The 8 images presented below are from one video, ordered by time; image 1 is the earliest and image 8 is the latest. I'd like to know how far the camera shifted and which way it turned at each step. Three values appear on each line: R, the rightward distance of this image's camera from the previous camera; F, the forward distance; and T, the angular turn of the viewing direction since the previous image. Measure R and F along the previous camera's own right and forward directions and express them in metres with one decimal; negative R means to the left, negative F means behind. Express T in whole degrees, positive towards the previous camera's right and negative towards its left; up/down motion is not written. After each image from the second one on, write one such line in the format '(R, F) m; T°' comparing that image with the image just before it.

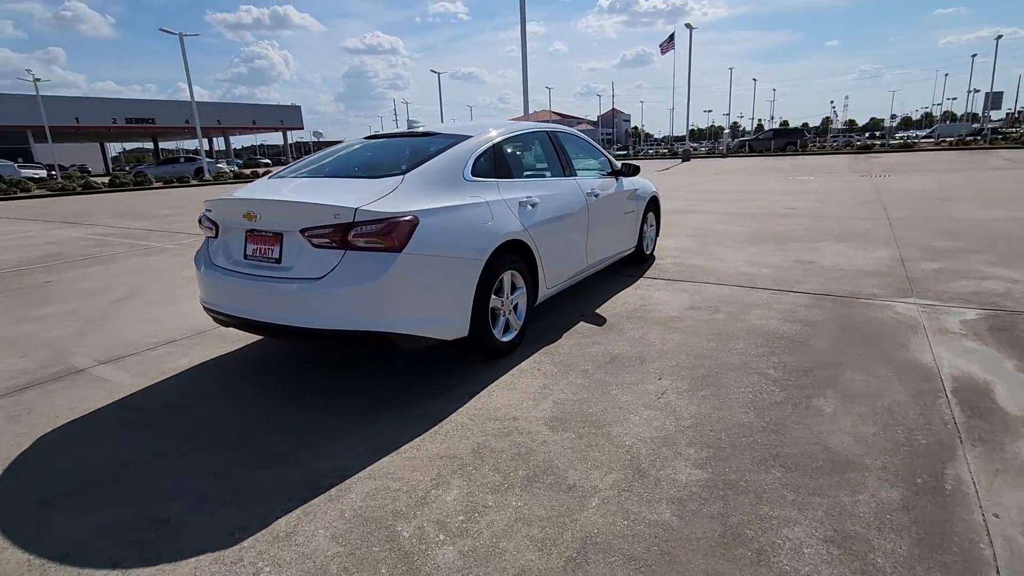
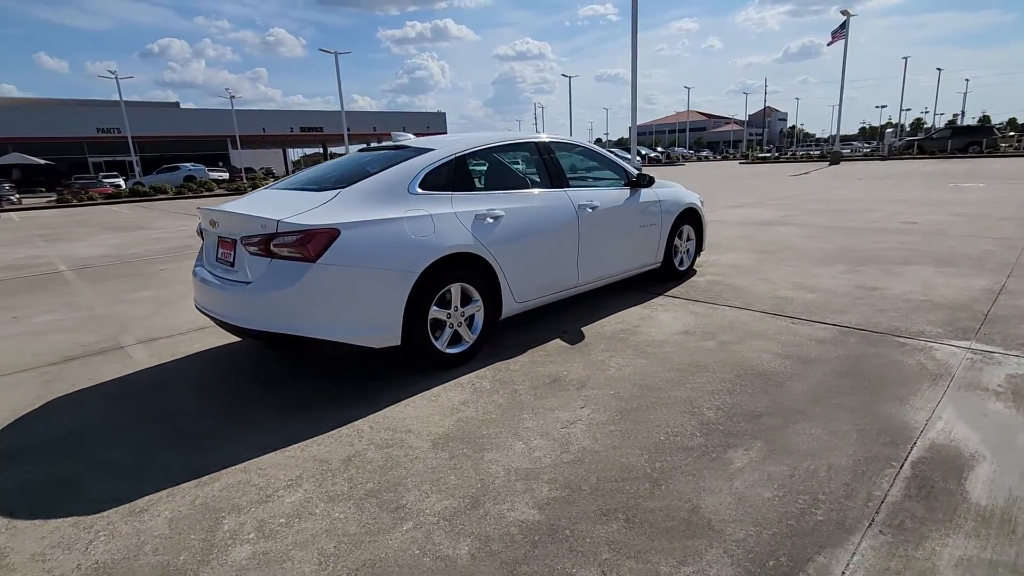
(+1.4, +0.2) m; -14°
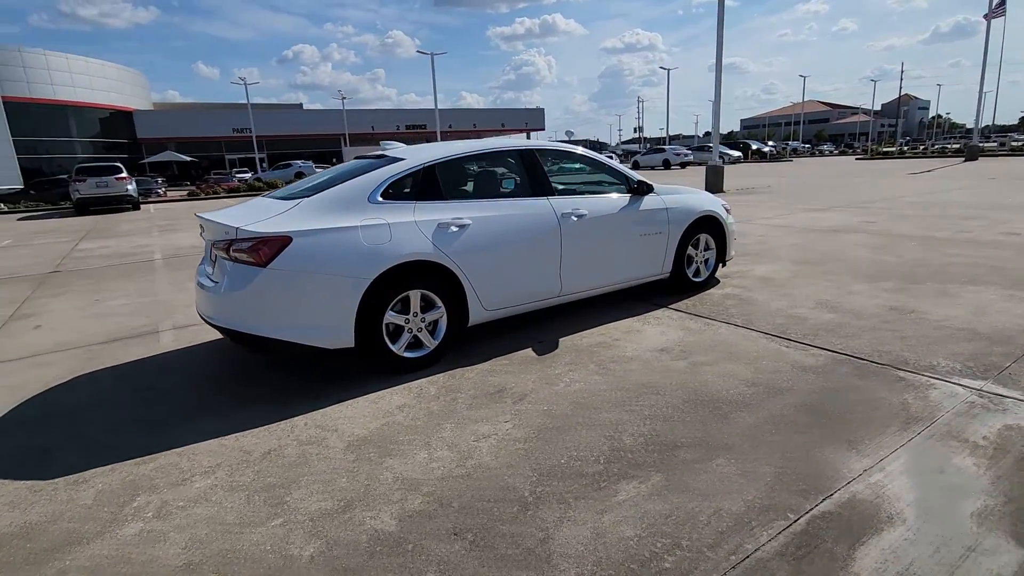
(+1.1, +0.1) m; -10°
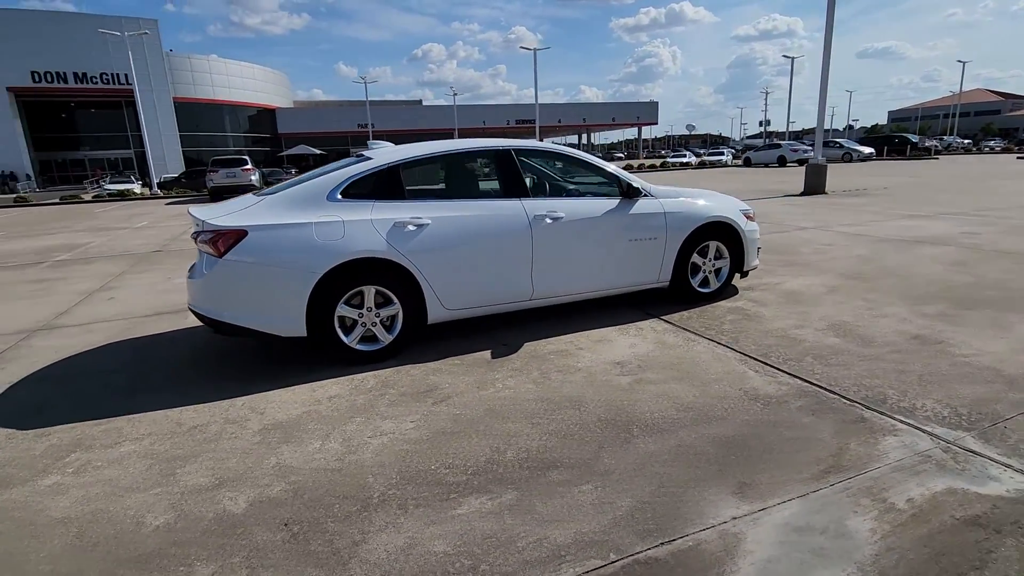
(+1.2, +0.2) m; -11°
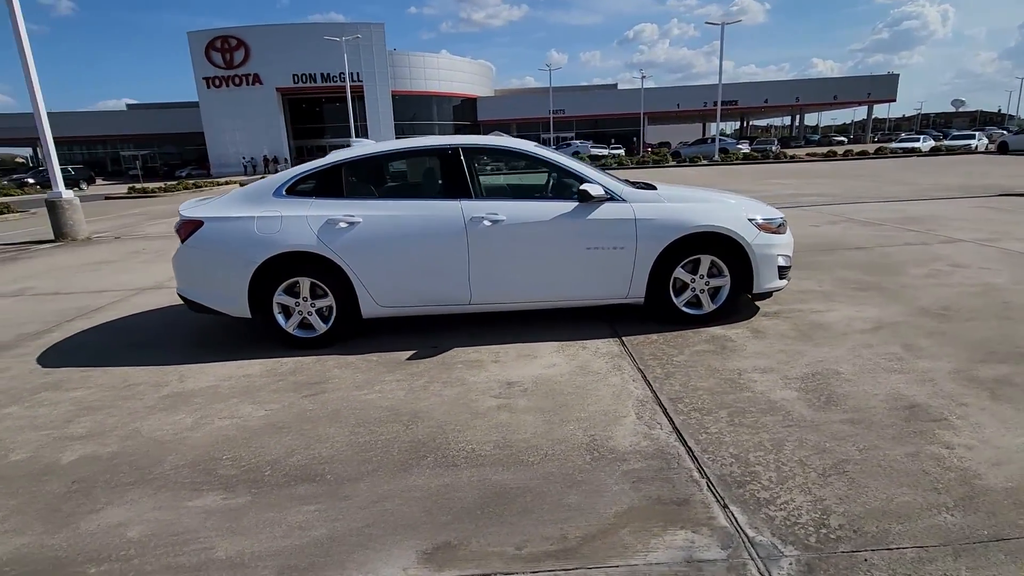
(+2.1, +0.6) m; -20°
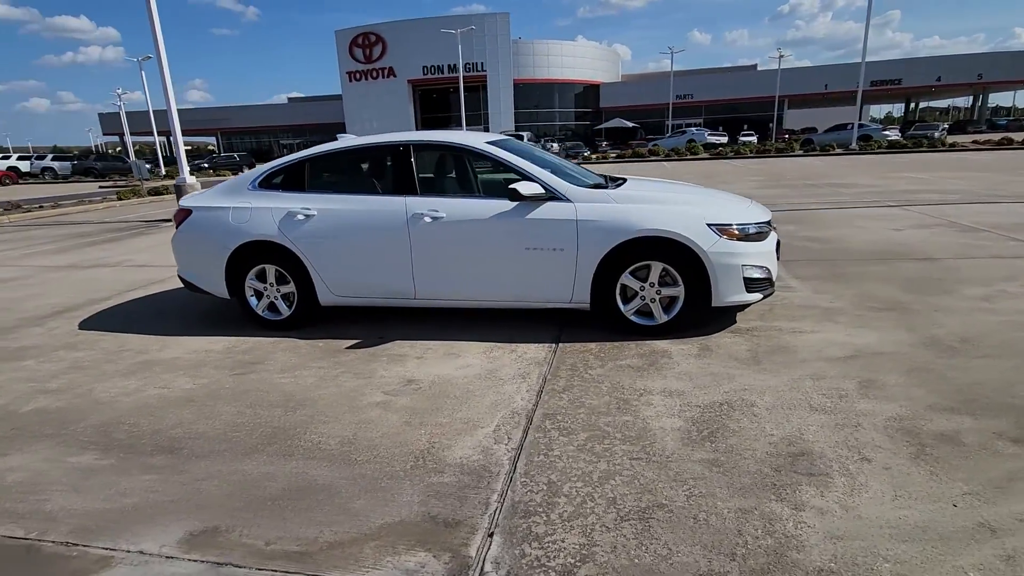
(+1.5, +0.2) m; -13°
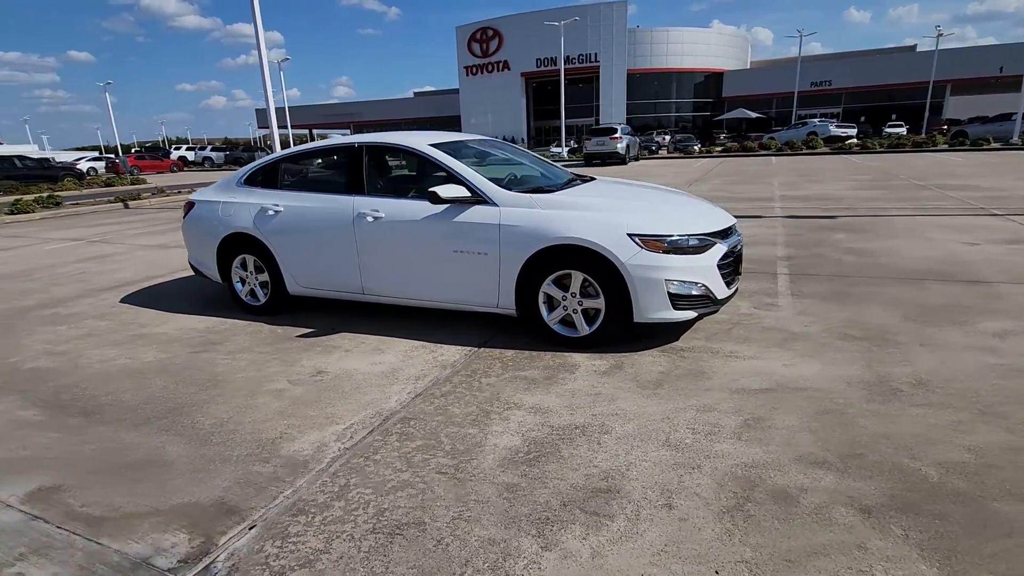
(+1.5, +0.2) m; -12°
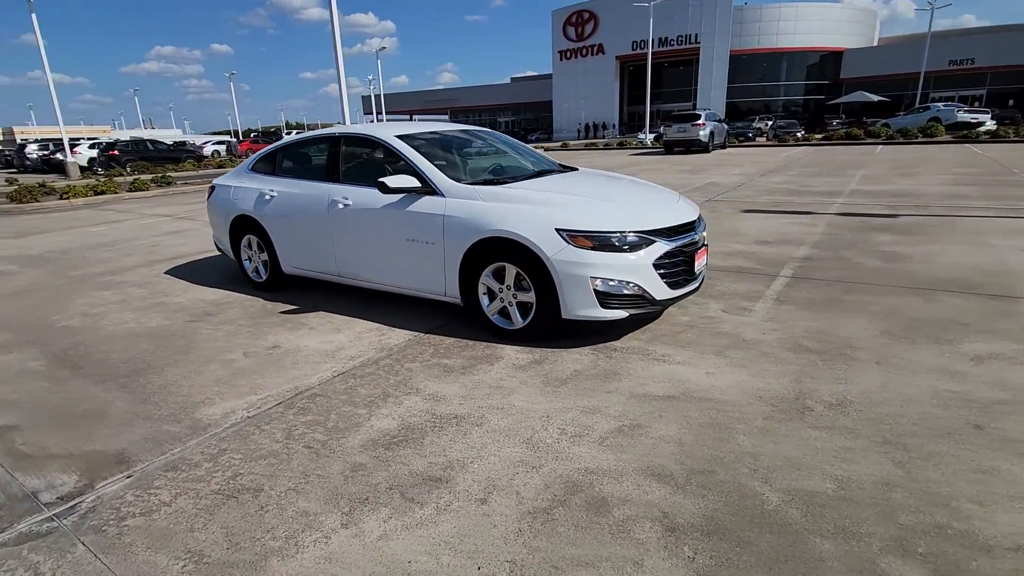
(+1.2, 0.0) m; -10°
